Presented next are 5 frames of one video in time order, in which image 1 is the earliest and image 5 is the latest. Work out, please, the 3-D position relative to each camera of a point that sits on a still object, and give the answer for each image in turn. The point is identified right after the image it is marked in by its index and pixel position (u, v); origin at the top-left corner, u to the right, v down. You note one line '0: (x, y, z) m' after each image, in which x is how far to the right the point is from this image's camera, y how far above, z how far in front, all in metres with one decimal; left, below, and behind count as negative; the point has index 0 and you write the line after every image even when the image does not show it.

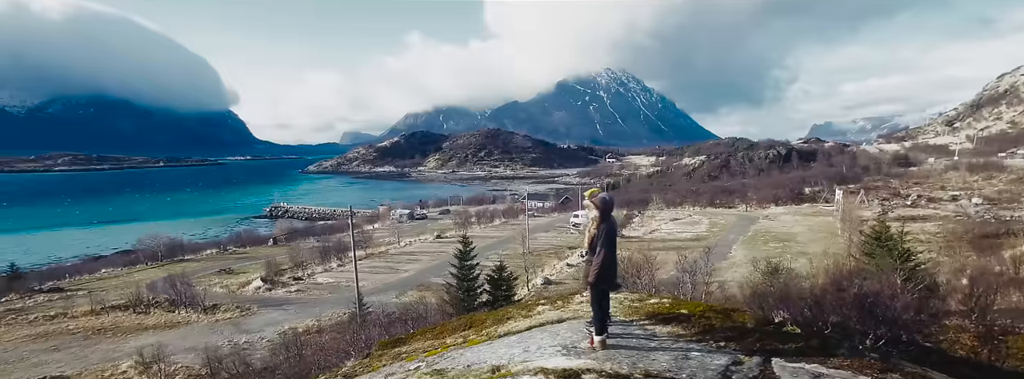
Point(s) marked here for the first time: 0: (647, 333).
0: (+0.6, -0.6, +2.3) m
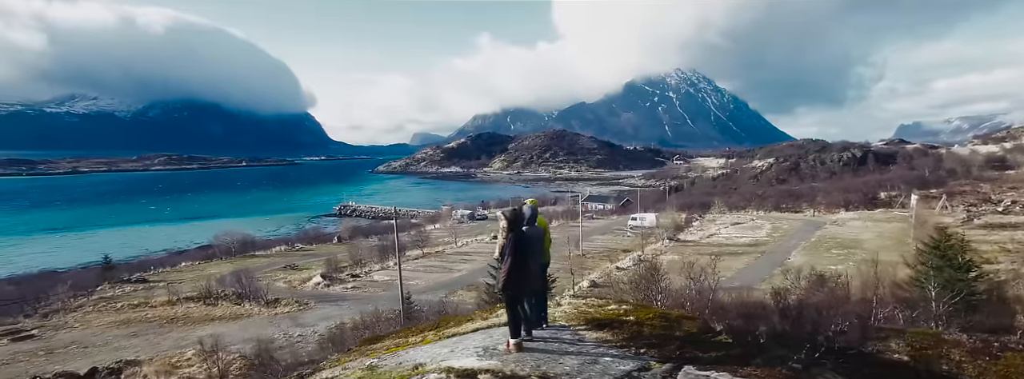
0: (+0.3, -0.6, +2.4) m
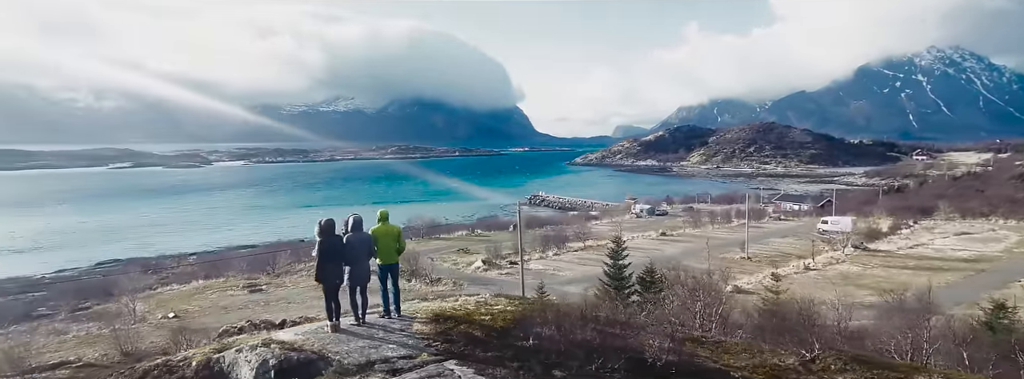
0: (-0.5, -0.7, +2.8) m
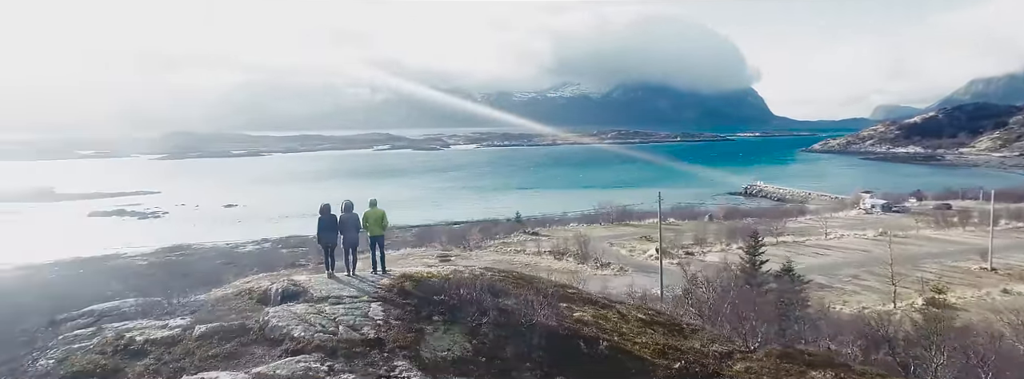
0: (-0.9, -0.6, +4.1) m
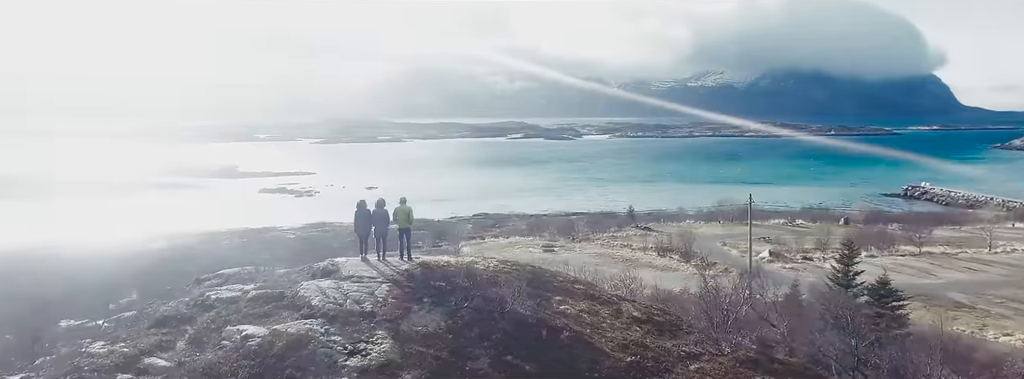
0: (-0.9, -0.6, +4.9) m
